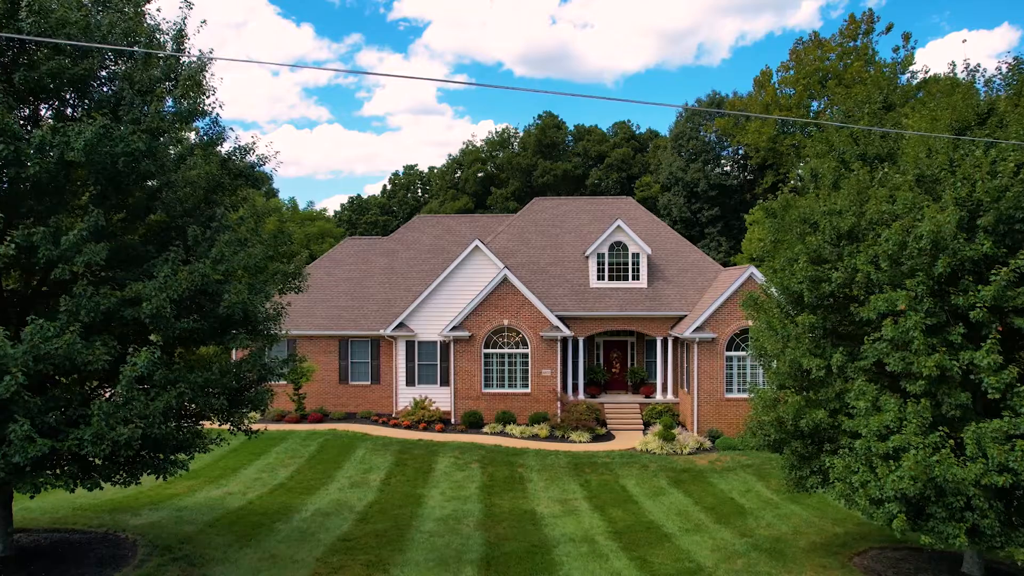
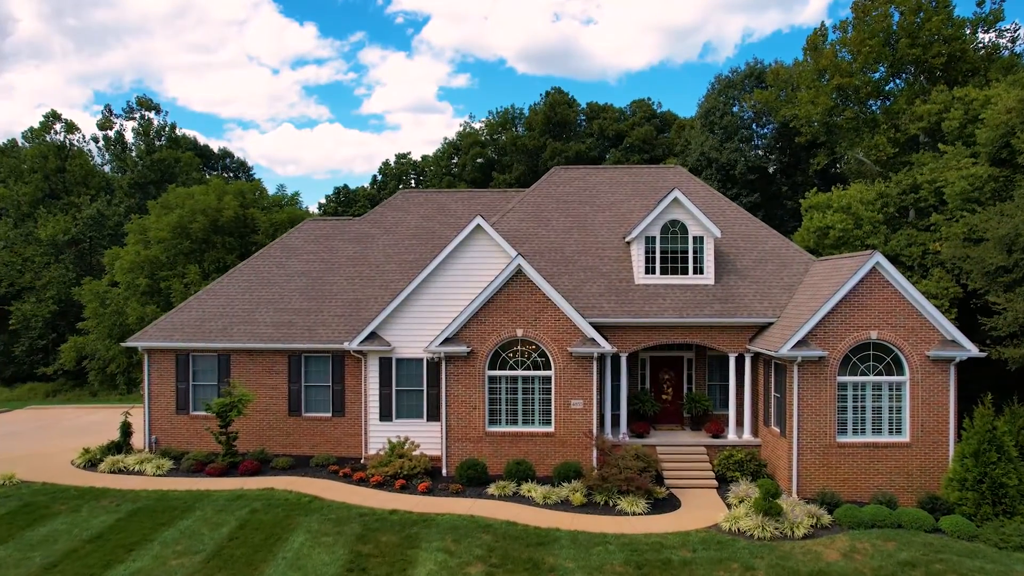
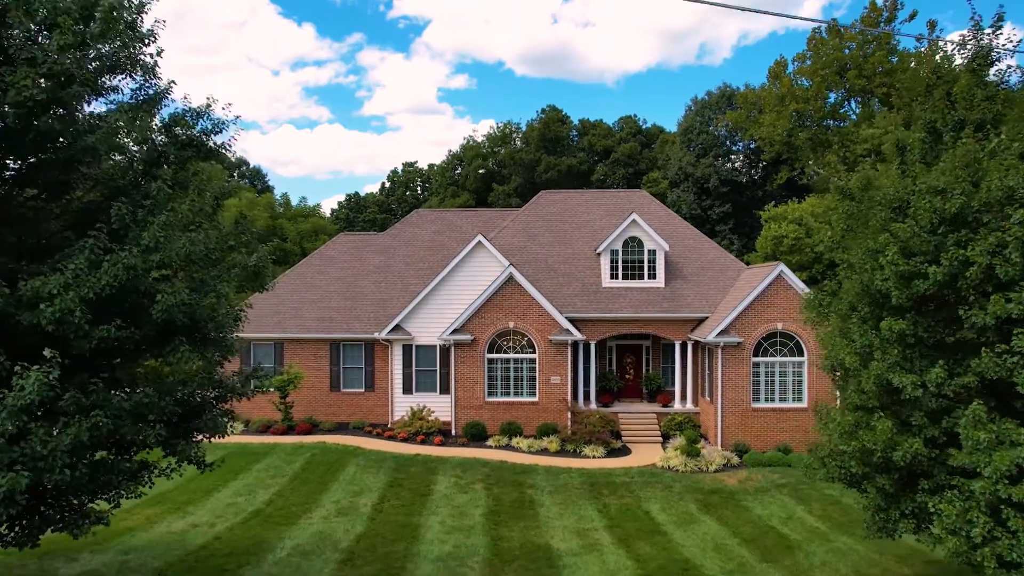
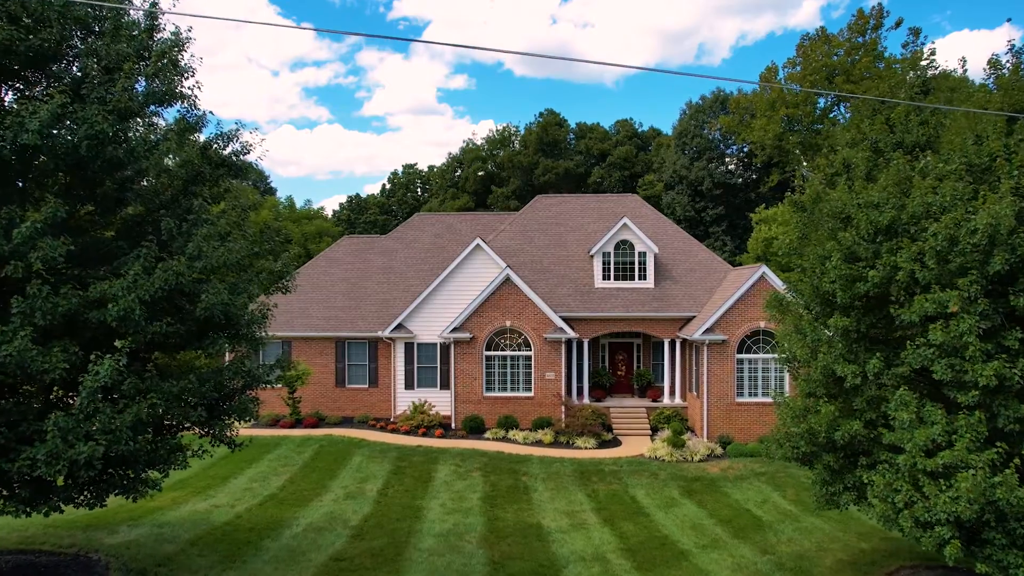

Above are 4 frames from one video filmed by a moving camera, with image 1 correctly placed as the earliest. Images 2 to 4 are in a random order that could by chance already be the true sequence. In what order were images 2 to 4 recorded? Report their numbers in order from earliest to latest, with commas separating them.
4, 3, 2
